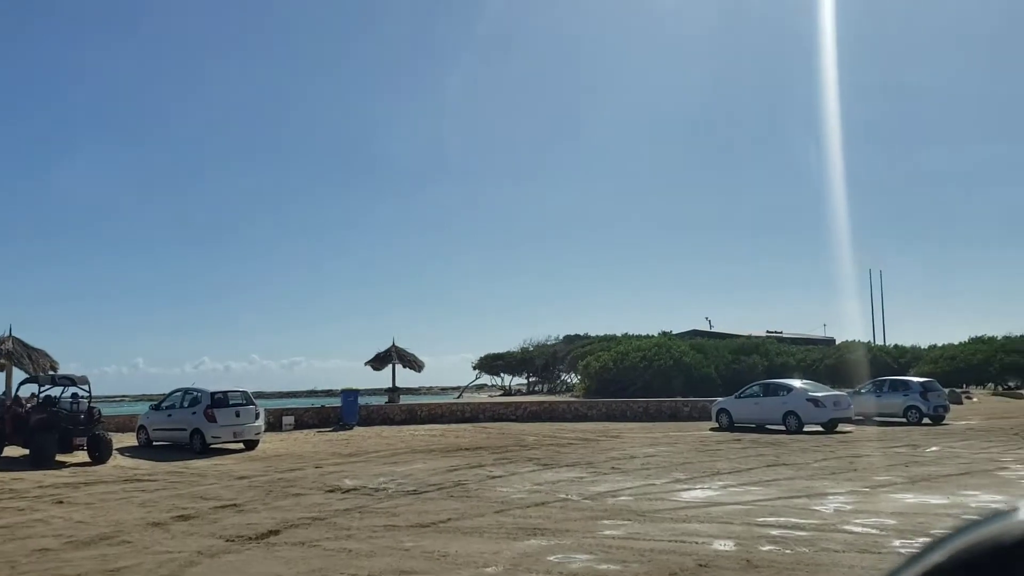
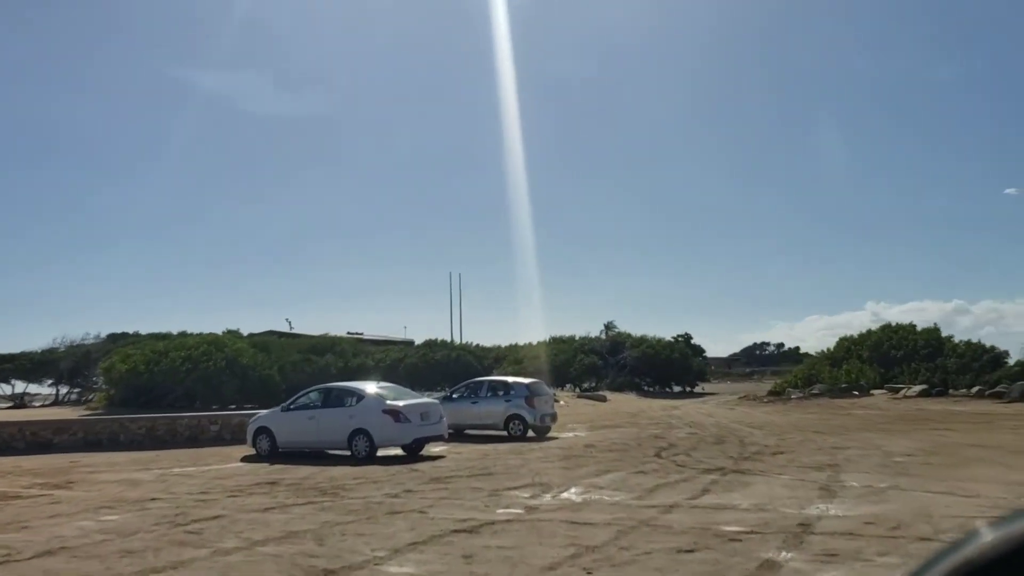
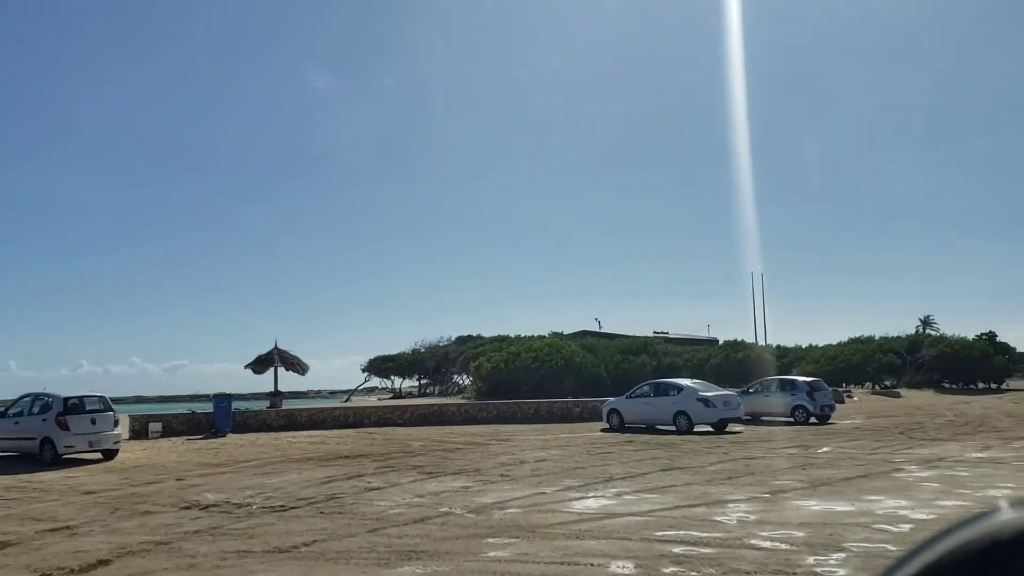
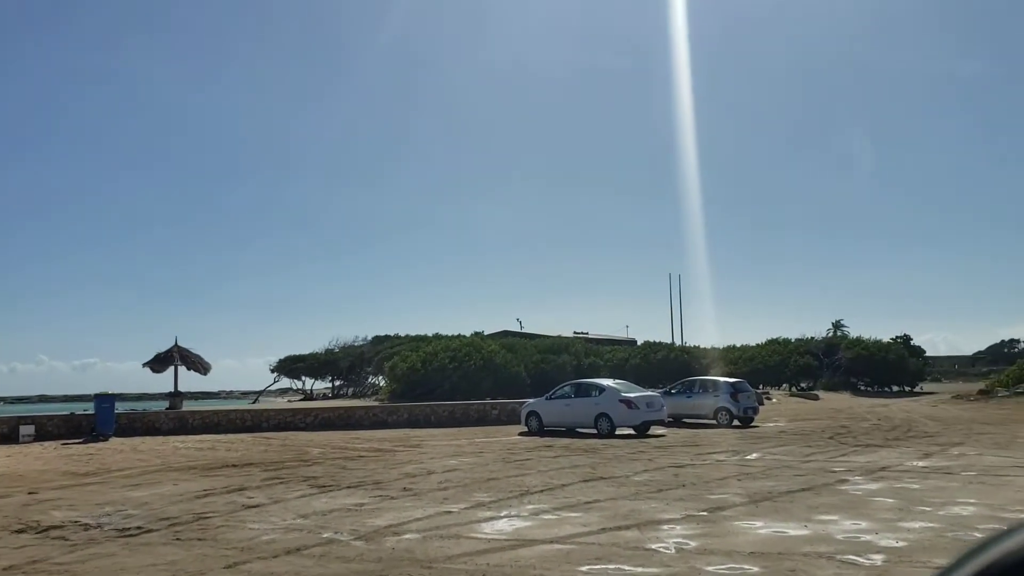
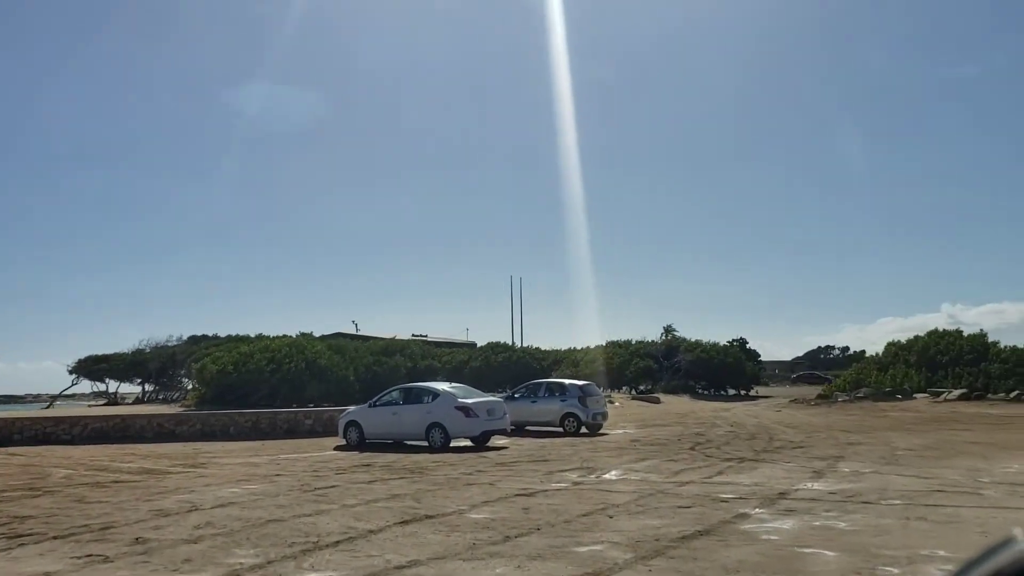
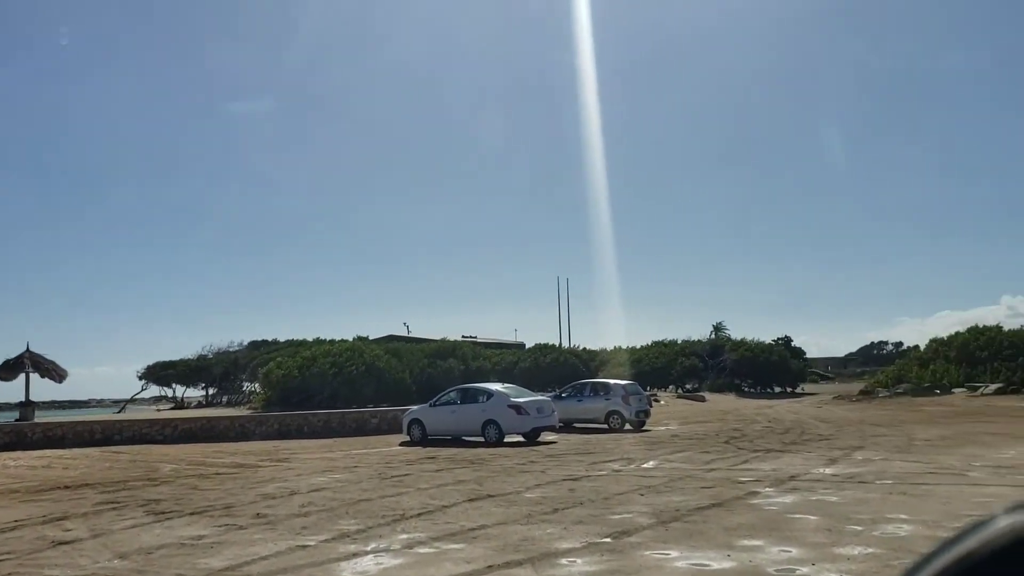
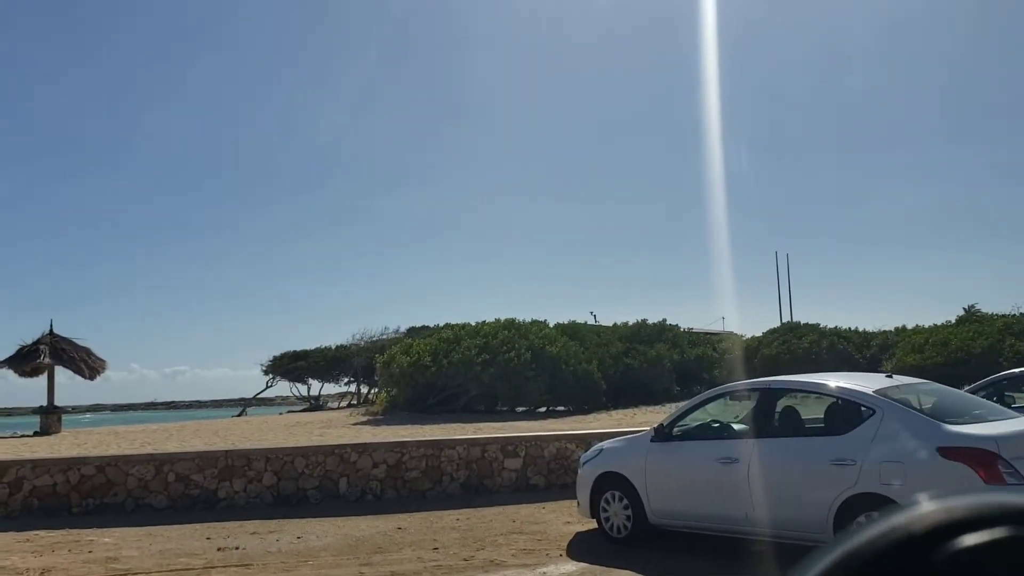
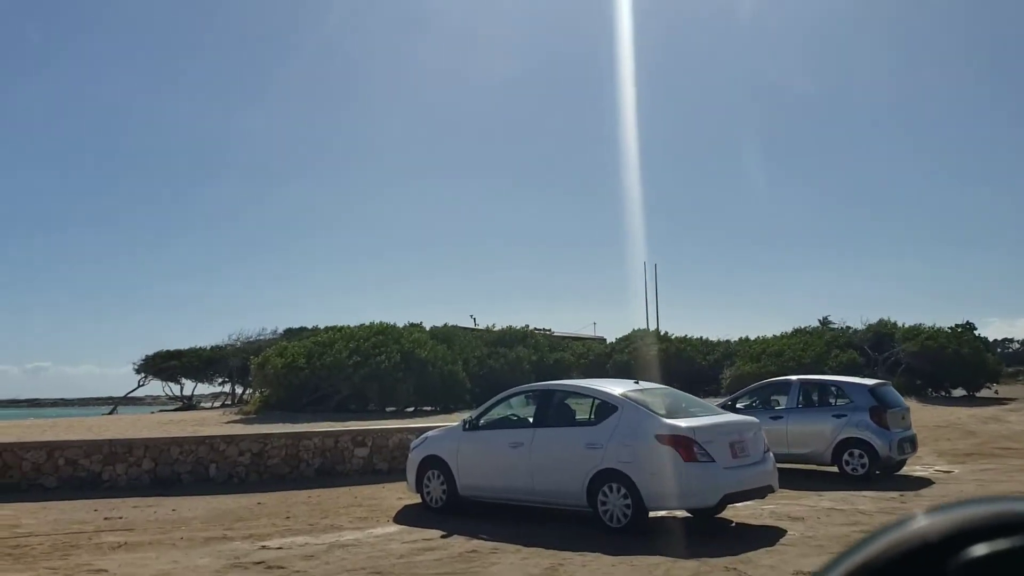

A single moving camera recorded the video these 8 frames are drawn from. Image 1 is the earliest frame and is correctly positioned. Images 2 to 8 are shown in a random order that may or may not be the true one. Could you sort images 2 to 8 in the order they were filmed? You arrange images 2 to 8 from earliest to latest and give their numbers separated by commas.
3, 4, 6, 5, 2, 8, 7
